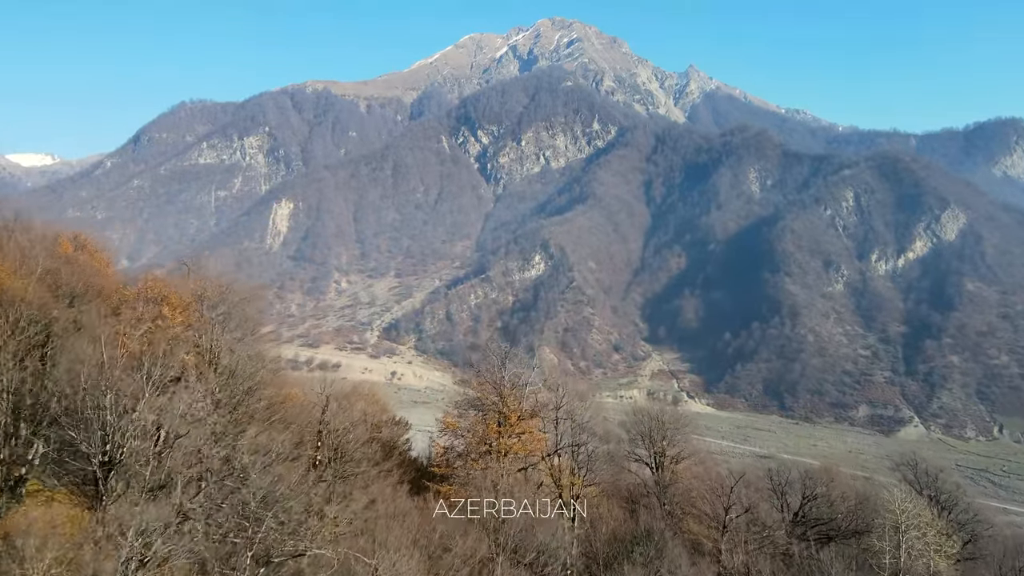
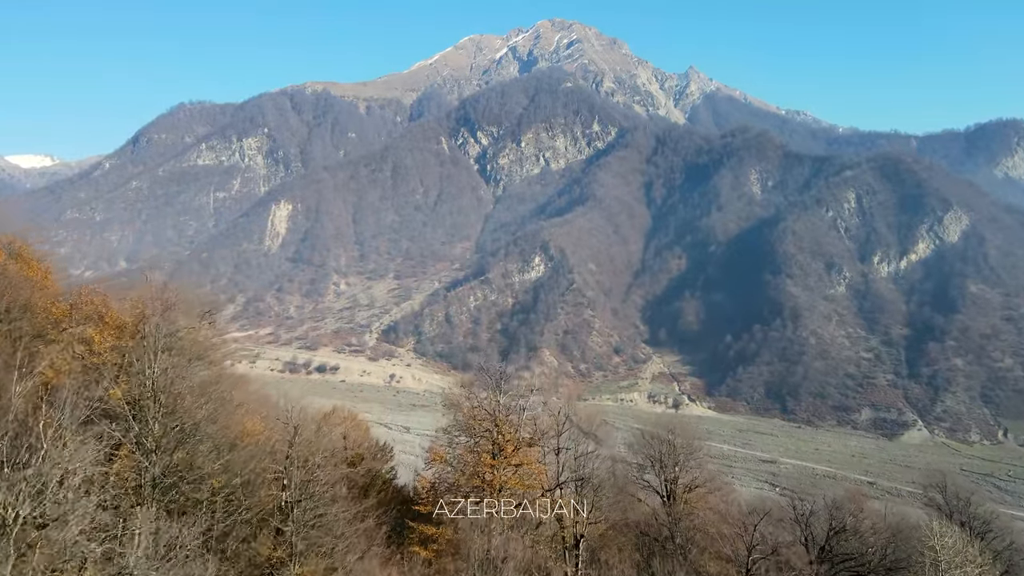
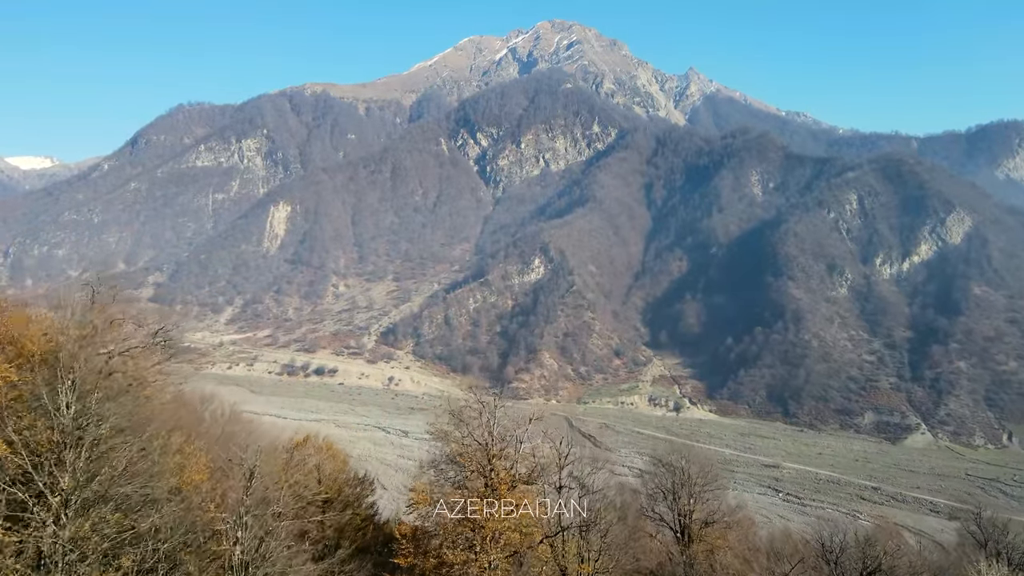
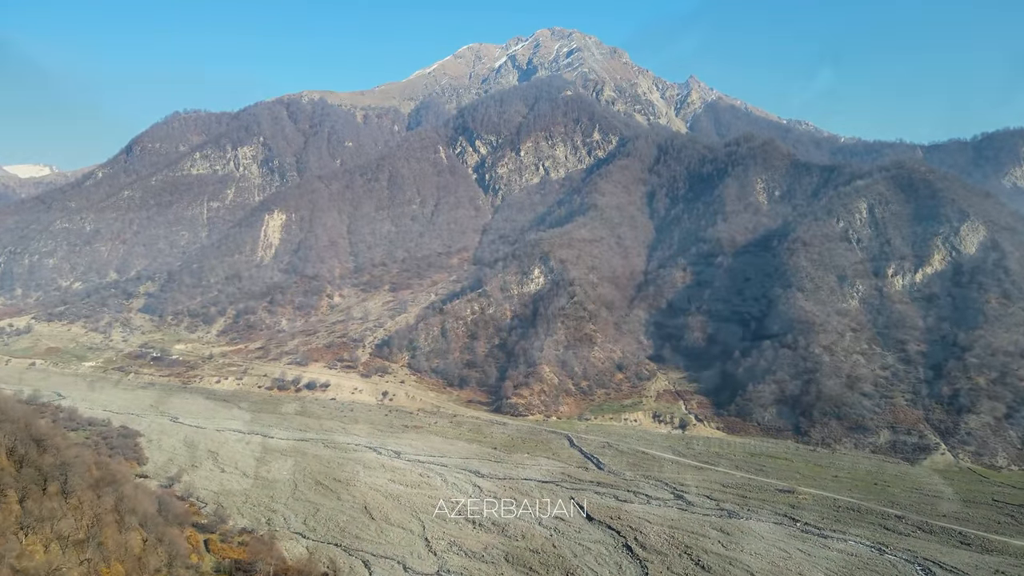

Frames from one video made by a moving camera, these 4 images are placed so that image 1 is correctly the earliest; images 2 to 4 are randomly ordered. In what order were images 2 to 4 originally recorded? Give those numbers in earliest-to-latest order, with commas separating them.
2, 3, 4
